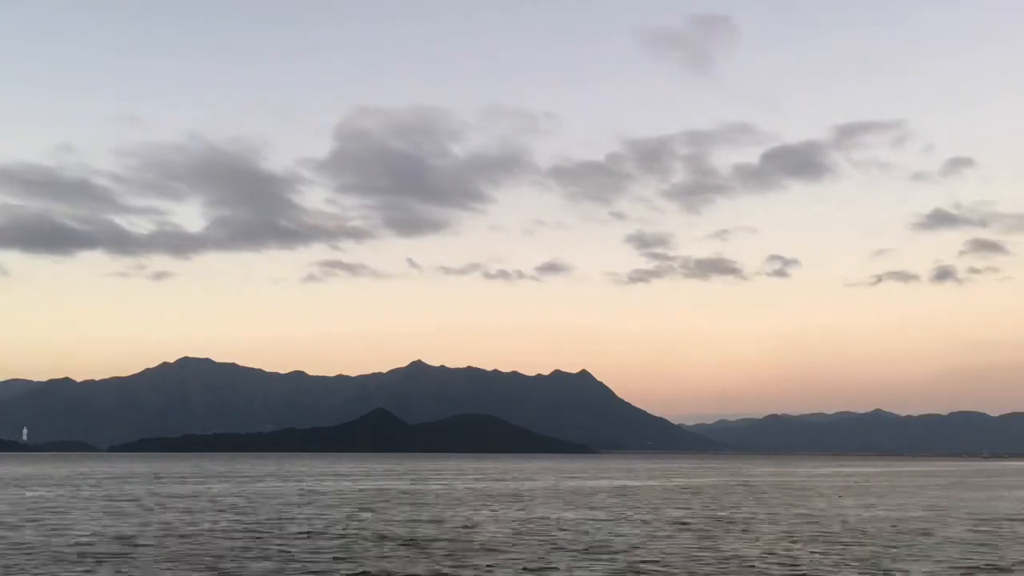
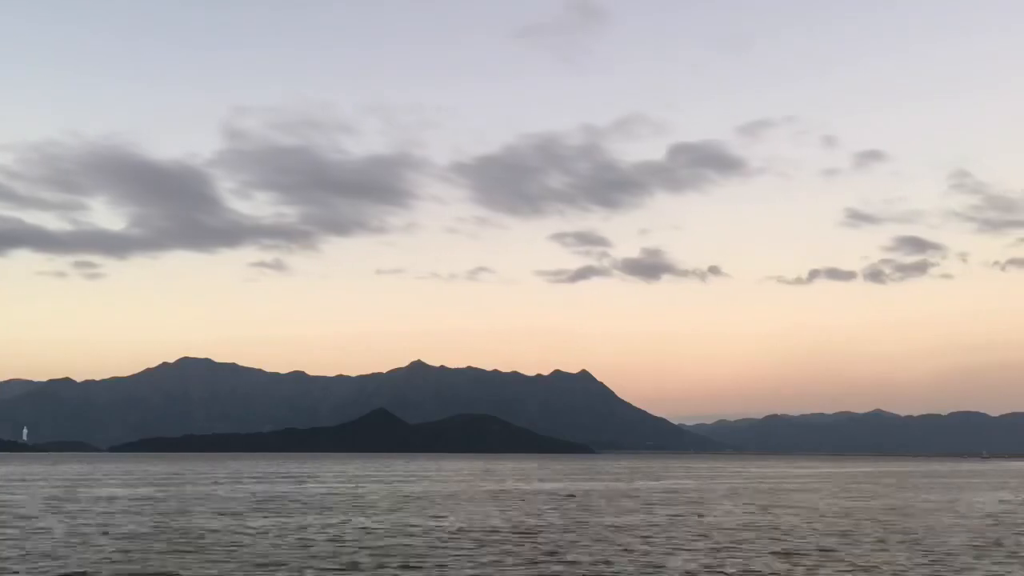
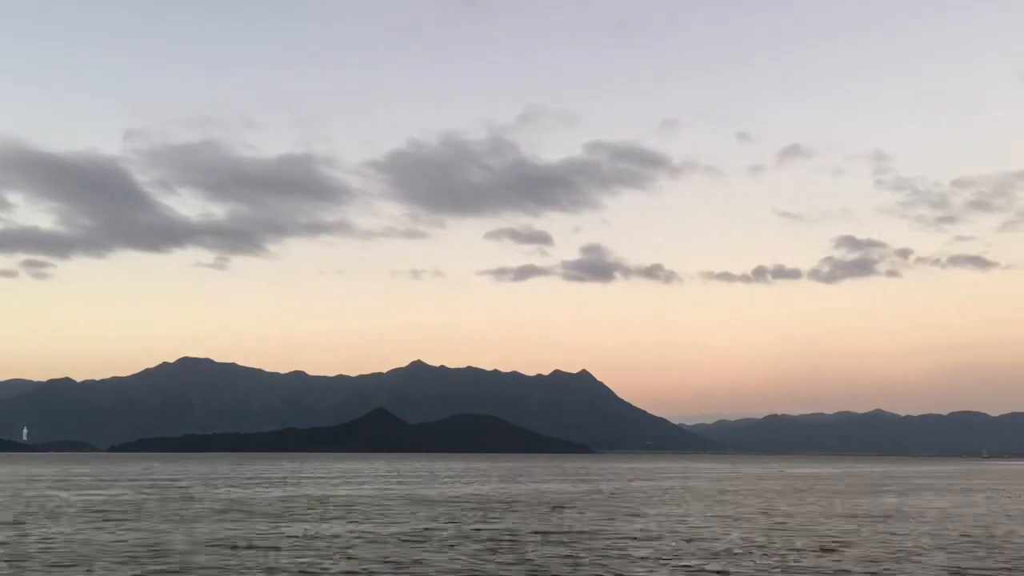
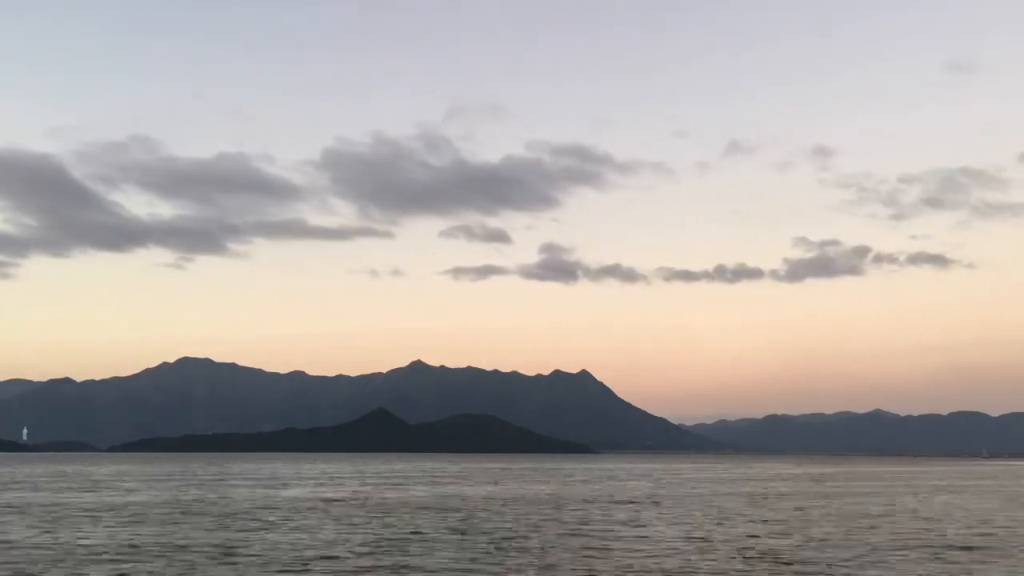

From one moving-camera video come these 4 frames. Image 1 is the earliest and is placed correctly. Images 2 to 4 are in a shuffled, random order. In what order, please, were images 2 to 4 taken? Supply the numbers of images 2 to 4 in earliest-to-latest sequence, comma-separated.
2, 3, 4
